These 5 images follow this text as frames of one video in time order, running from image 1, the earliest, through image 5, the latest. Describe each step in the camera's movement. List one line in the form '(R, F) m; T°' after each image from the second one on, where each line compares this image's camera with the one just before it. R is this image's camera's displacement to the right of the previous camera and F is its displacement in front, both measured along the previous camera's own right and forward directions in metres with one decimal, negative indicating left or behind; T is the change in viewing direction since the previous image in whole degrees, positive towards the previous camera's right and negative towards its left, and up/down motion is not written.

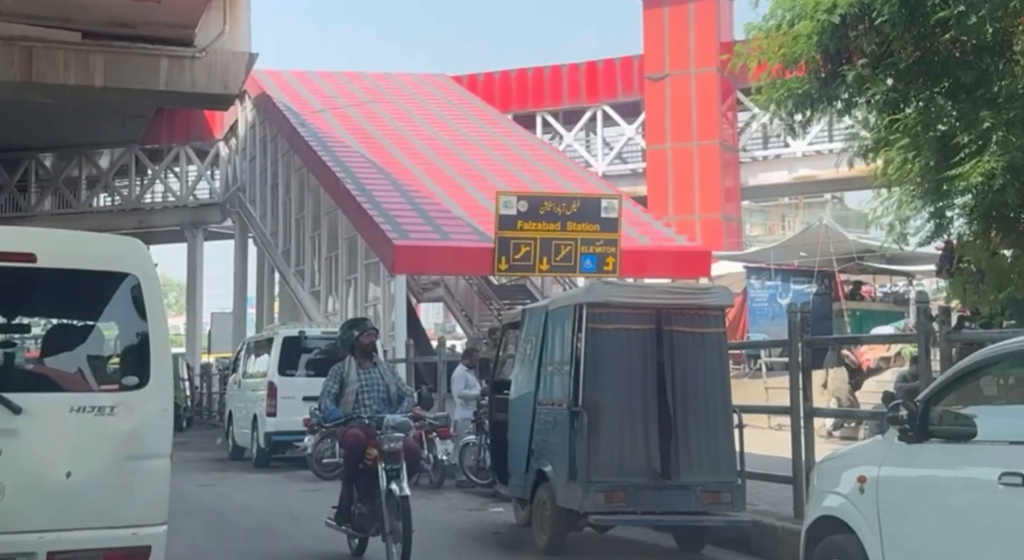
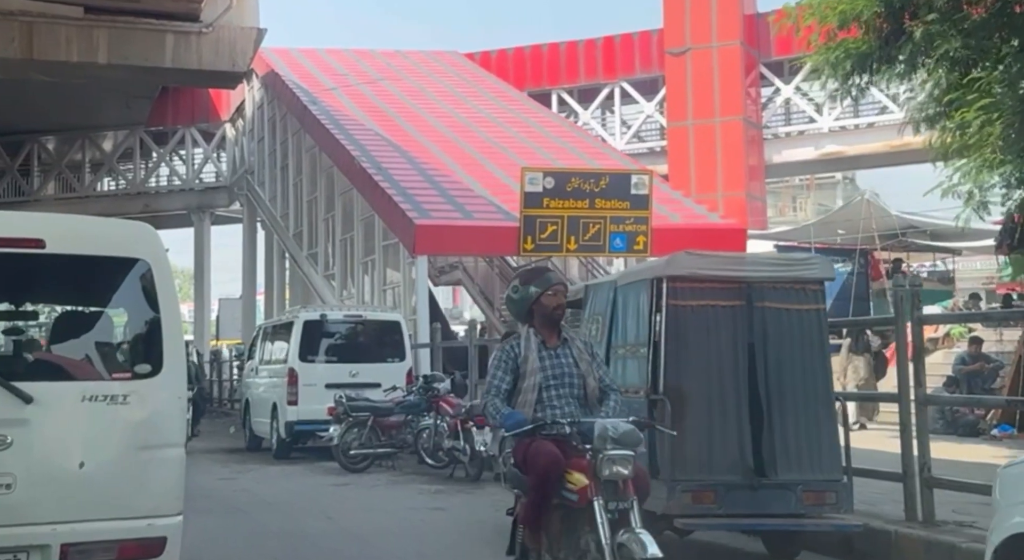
(-0.4, +0.9) m; 0°
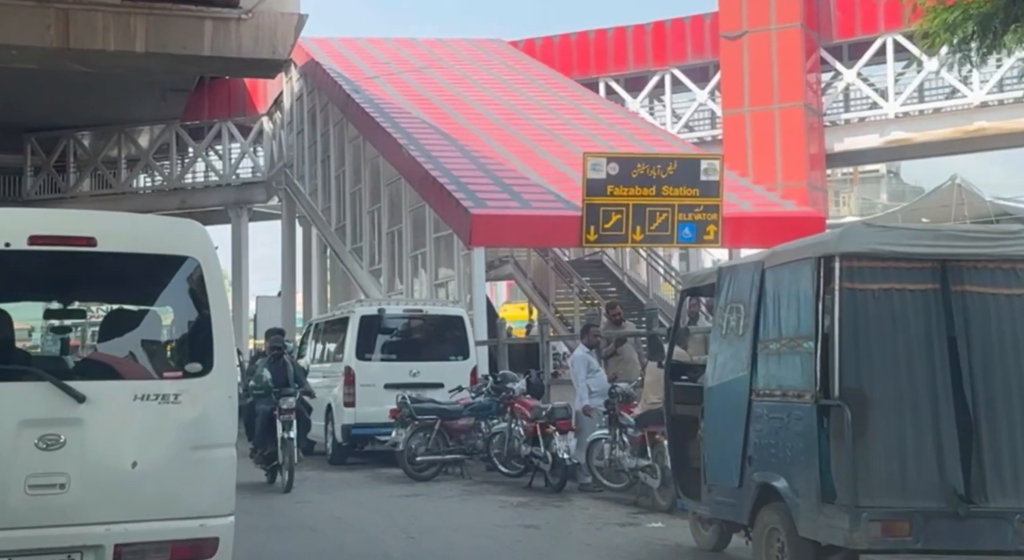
(-0.5, +1.1) m; -1°
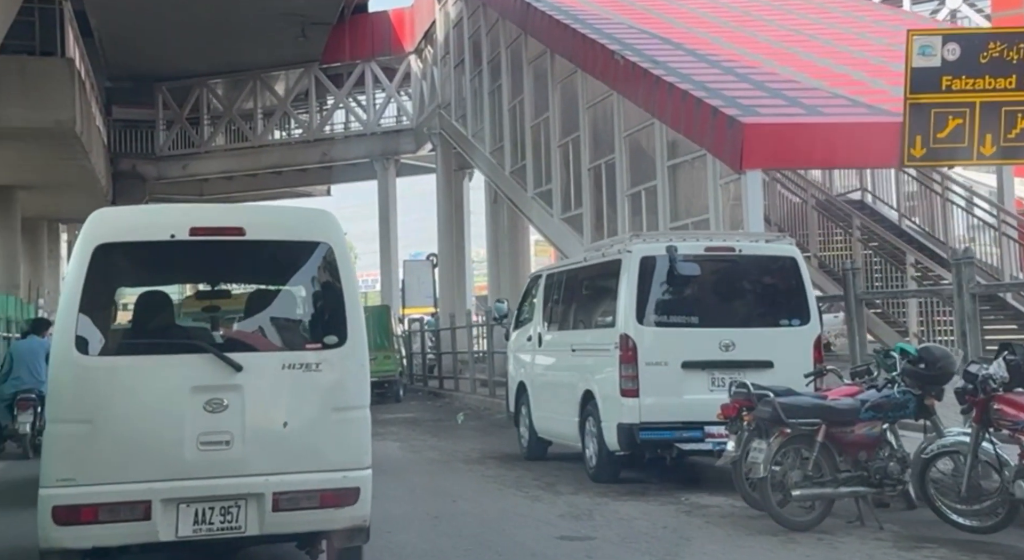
(-1.8, +5.0) m; -6°
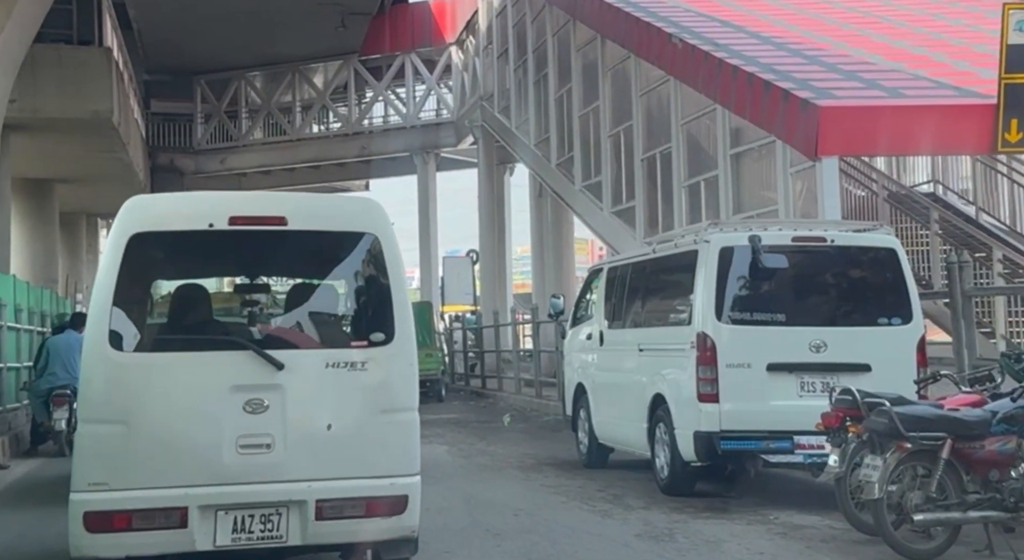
(-0.2, +0.9) m; -2°
